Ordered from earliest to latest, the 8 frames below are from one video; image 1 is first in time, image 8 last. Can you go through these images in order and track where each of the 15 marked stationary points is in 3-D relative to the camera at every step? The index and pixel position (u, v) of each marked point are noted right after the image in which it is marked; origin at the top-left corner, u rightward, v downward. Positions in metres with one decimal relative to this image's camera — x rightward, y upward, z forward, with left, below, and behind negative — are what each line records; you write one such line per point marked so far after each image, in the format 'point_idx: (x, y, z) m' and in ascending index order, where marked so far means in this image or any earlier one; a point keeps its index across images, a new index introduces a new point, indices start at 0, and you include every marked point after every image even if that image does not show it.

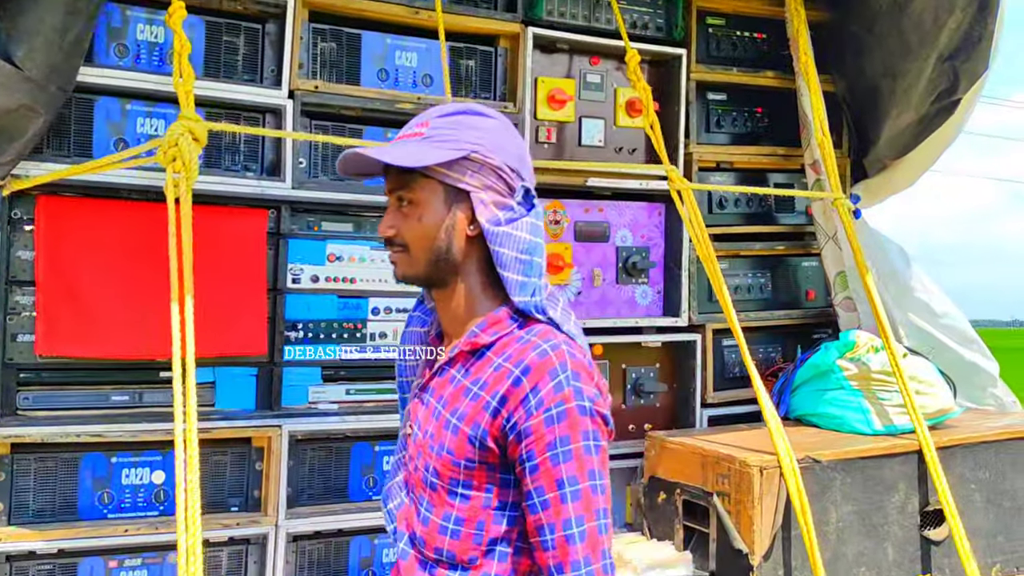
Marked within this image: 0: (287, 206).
0: (-0.6, +0.2, +2.5) m
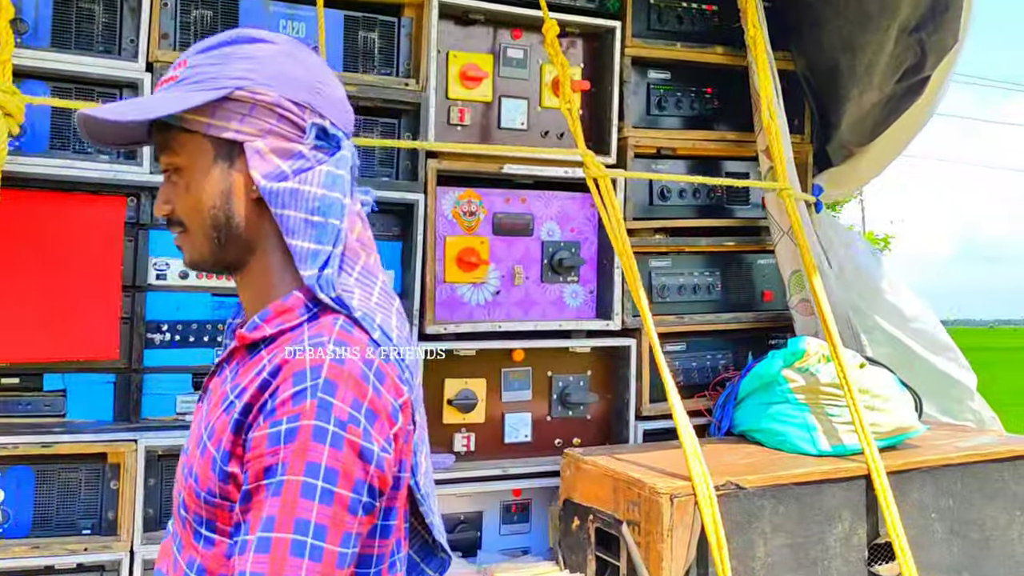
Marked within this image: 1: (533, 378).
0: (-0.9, +0.2, +2.2) m
1: (+0.1, -0.3, +2.7) m
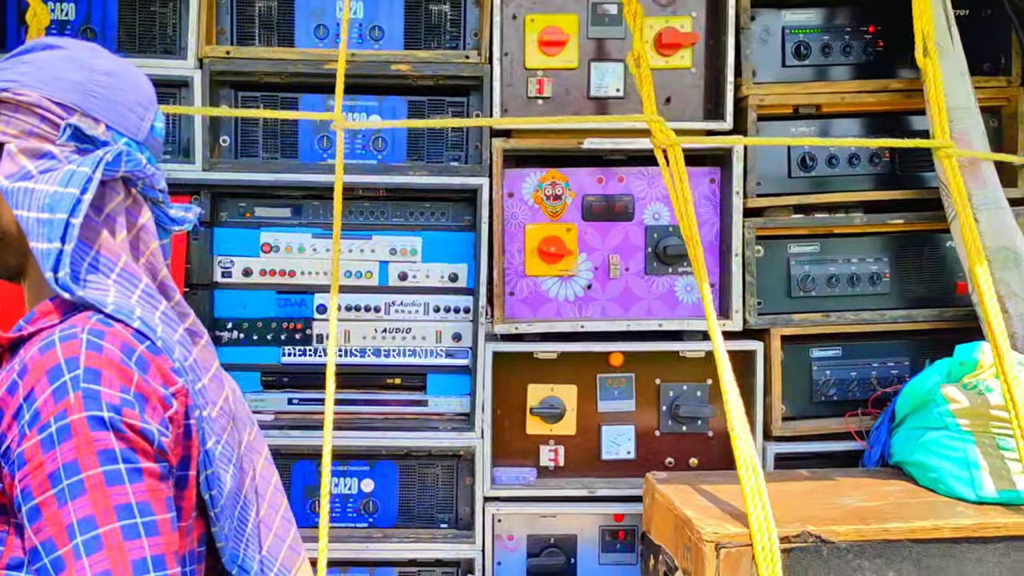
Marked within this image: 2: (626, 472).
0: (-0.7, +0.2, +2.2) m
1: (+0.3, -0.2, +2.3) m
2: (+0.3, -0.5, +2.3) m
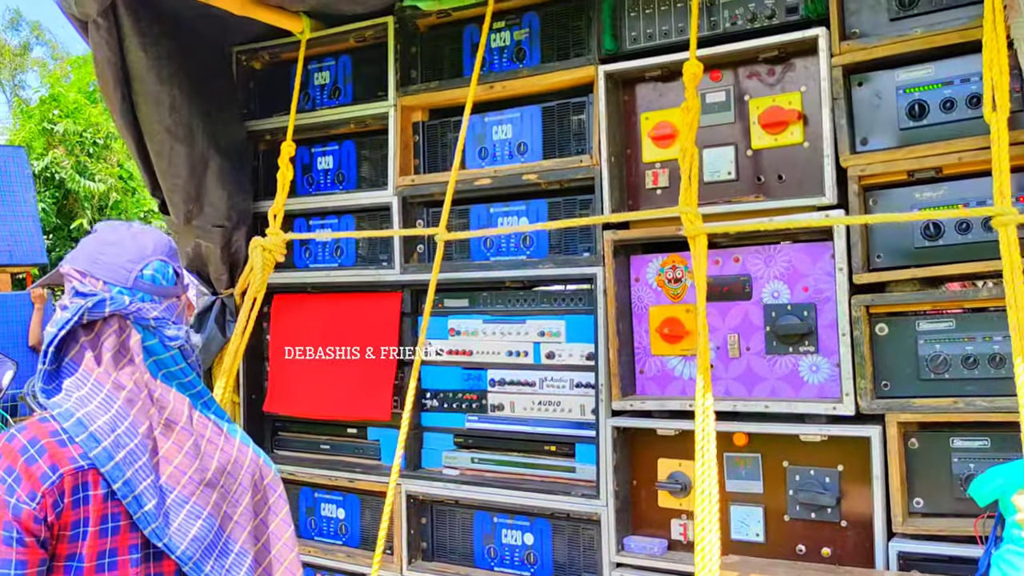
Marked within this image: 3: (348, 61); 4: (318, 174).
0: (-0.3, 0.0, +2.8) m
1: (+0.6, -0.4, +2.3) m
2: (+0.6, -0.7, +2.3) m
3: (-0.5, +0.7, +2.9) m
4: (-0.6, +0.4, +3.0) m
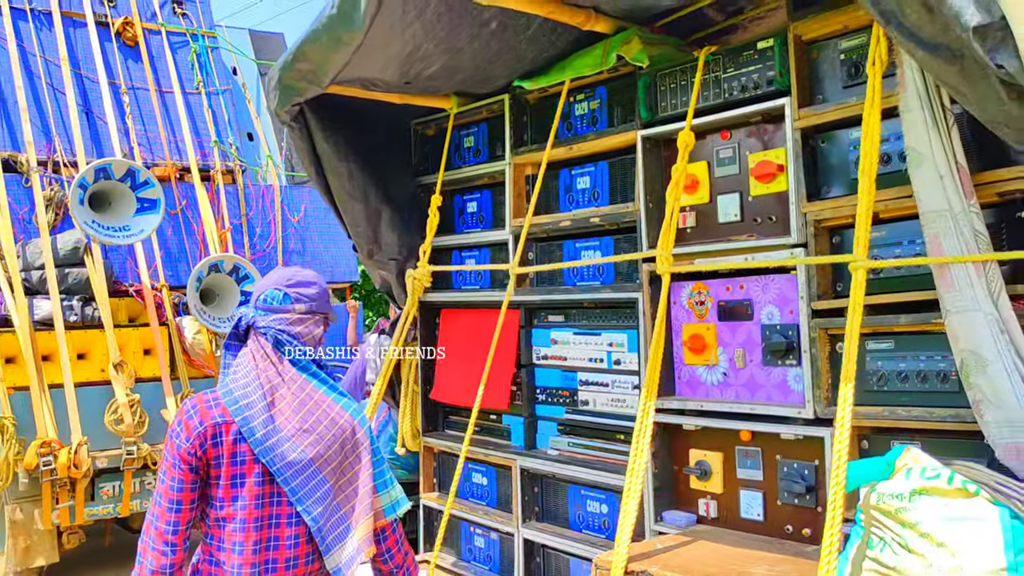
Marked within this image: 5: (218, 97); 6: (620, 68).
0: (+0.1, -0.1, +3.5) m
1: (+0.7, -0.5, +2.7) m
2: (+0.7, -0.7, +2.8) m
3: (-0.1, +0.6, +3.7) m
4: (-0.2, +0.3, +3.8) m
5: (-2.5, +1.6, +8.0) m
6: (+0.4, +0.7, +3.1) m
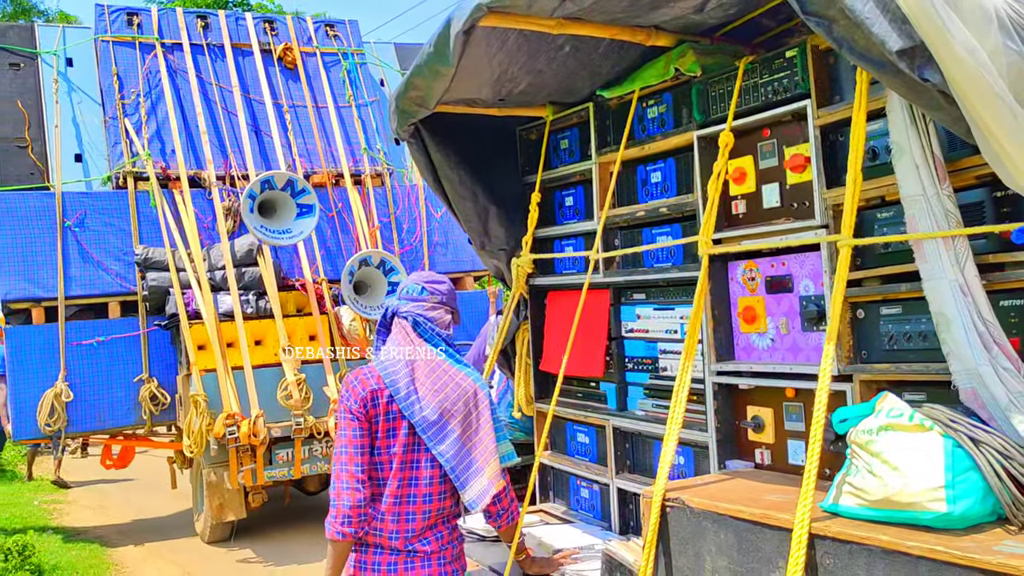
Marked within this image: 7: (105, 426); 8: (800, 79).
0: (+0.4, 0.0, +4.1) m
1: (+1.0, -0.4, +3.2) m
2: (+1.0, -0.6, +3.2) m
3: (+0.3, +0.7, +4.2) m
4: (+0.3, +0.4, +4.4) m
5: (-1.4, +1.7, +8.9) m
6: (+0.6, +0.8, +3.6) m
7: (-3.1, -1.0, +6.9) m
8: (+0.9, +0.7, +3.0) m
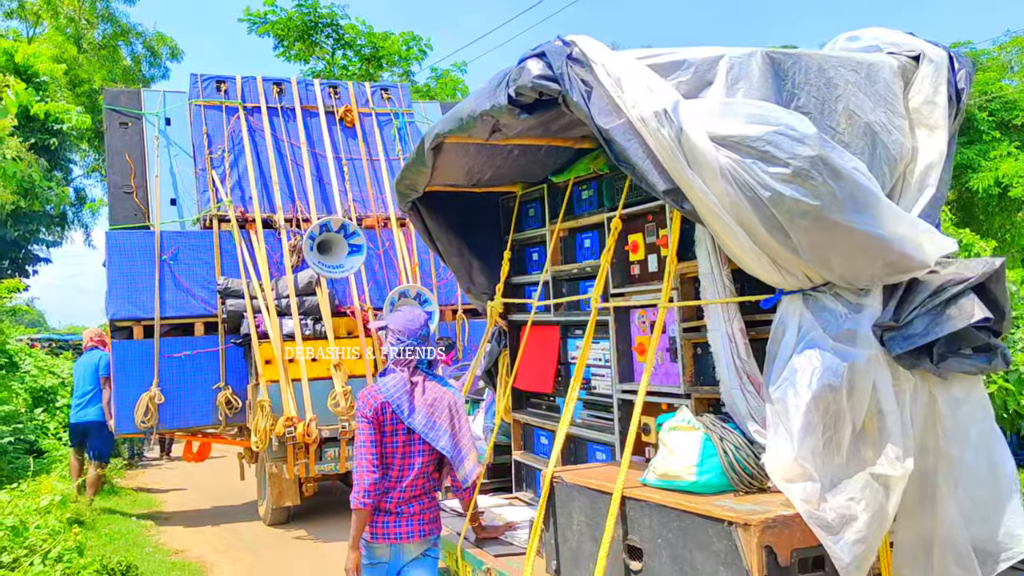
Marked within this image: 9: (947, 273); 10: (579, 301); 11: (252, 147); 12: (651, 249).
0: (+0.3, -0.2, +5.3) m
1: (+0.8, -0.6, +4.4) m
2: (+0.8, -0.8, +4.4) m
3: (+0.2, +0.5, +5.5) m
4: (+0.1, +0.2, +5.7) m
5: (-1.1, +1.5, +10.3) m
6: (+0.5, +0.6, +4.8) m
7: (-3.0, -1.3, +8.5) m
8: (+0.7, +0.5, +4.2) m
9: (+1.6, +0.1, +3.3) m
10: (+0.4, -0.1, +5.2) m
11: (-2.7, +1.5, +9.8) m
12: (+0.7, +0.2, +4.5) m
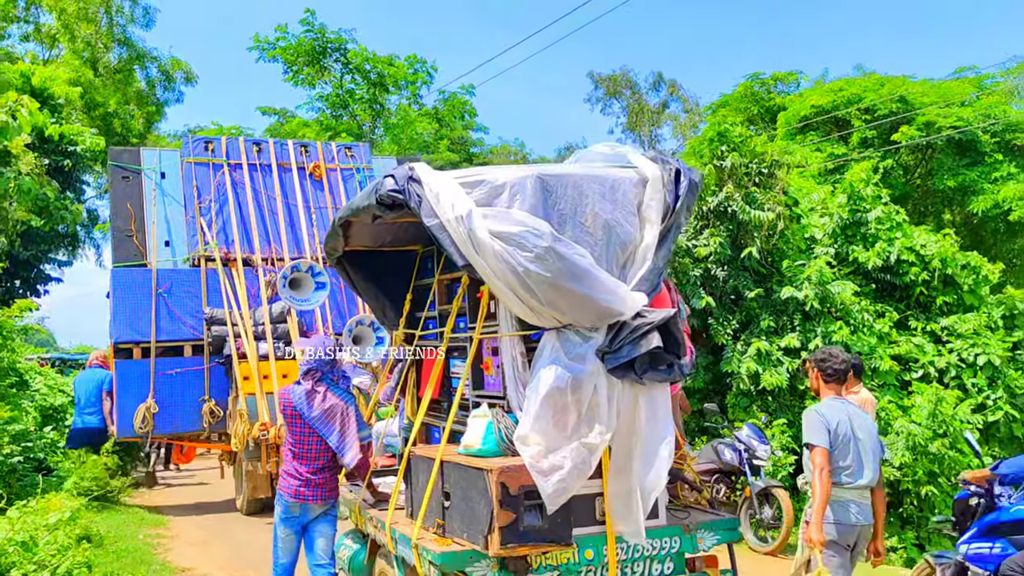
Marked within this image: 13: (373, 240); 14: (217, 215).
0: (-0.5, -0.5, +7.3) m
1: (-0.1, -0.9, +6.3) m
2: (-0.1, -1.1, +6.3) m
3: (-0.7, +0.2, +7.5) m
4: (-0.7, -0.1, +7.6) m
5: (-1.9, +1.1, +12.3) m
6: (-0.4, +0.4, +6.8) m
7: (-3.8, -1.6, +10.4) m
8: (-0.1, +0.2, +6.2) m
9: (+0.8, -0.2, +5.3) m
10: (-0.5, -0.3, +7.1) m
11: (-3.5, +1.1, +11.8) m
12: (-0.1, -0.1, +6.5) m
13: (-1.1, +0.4, +7.2) m
14: (-3.7, +0.9, +11.6) m
